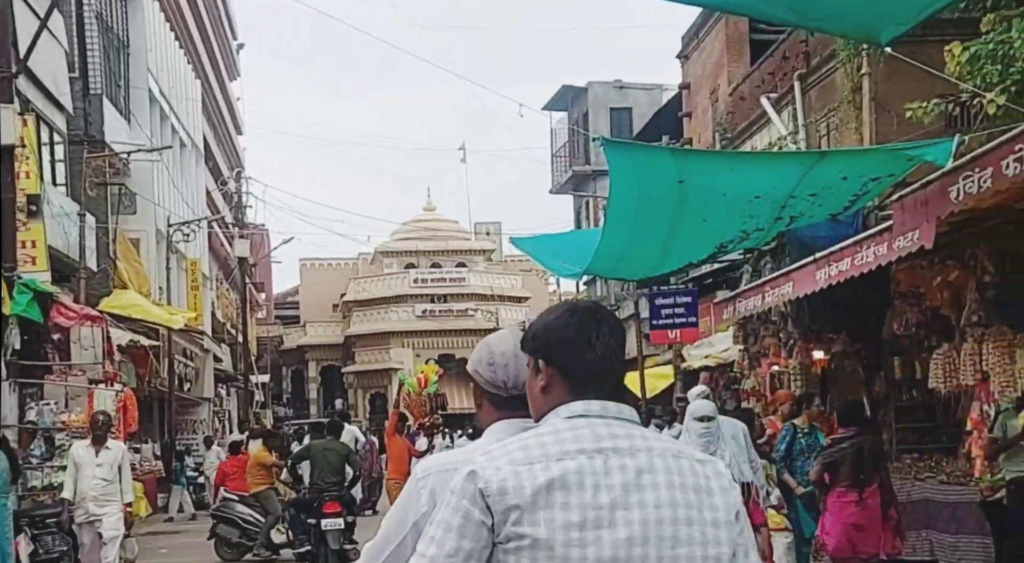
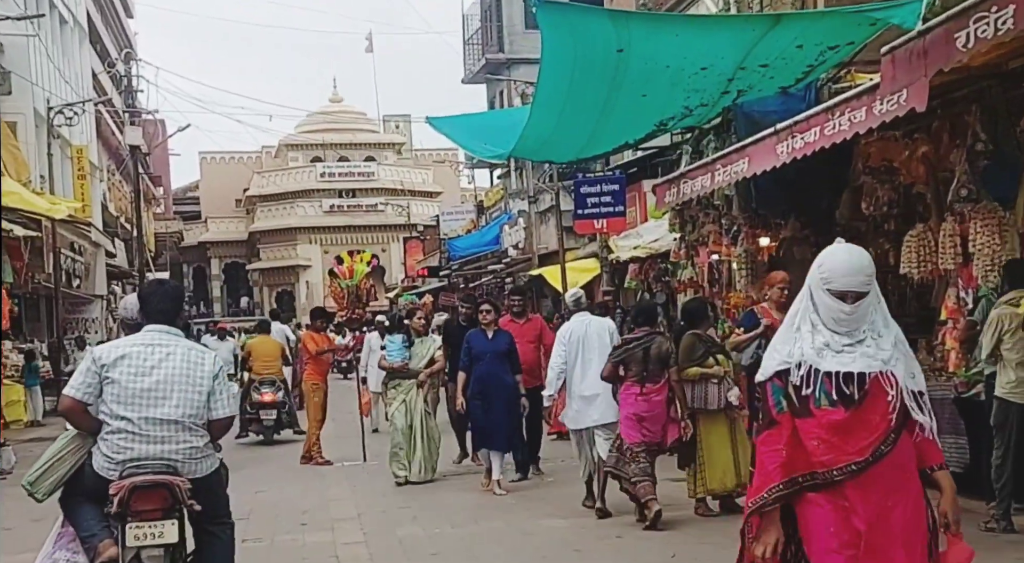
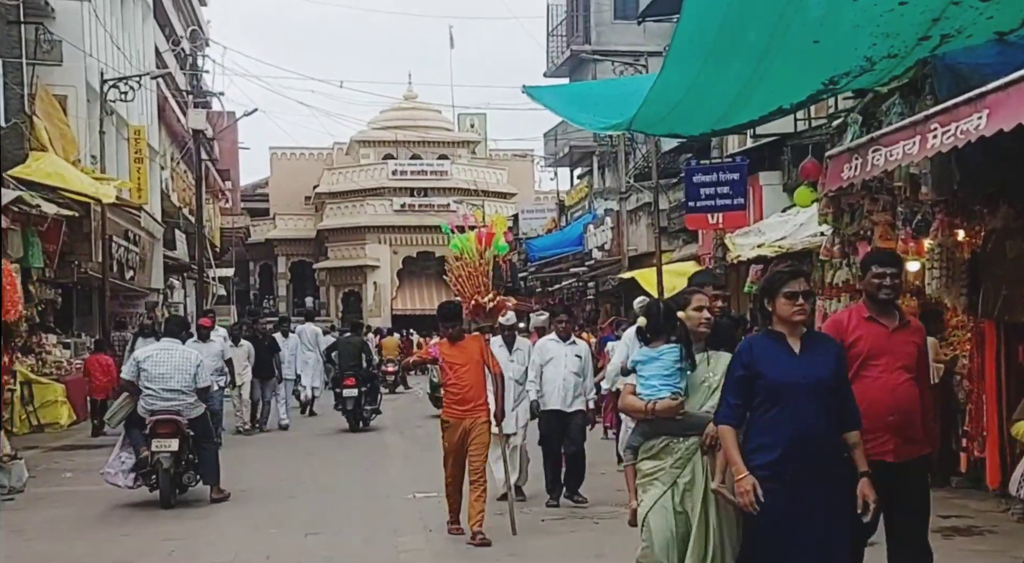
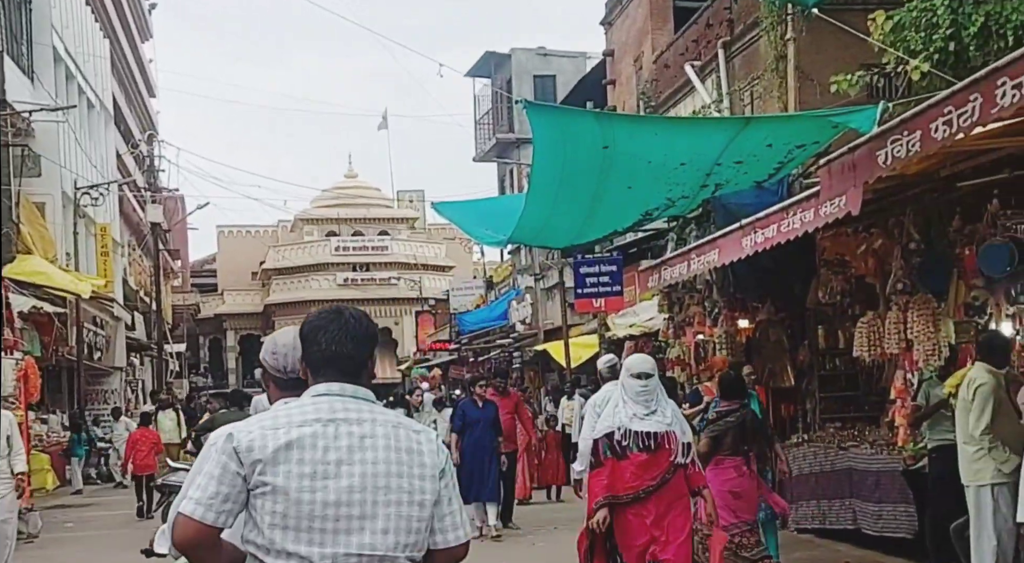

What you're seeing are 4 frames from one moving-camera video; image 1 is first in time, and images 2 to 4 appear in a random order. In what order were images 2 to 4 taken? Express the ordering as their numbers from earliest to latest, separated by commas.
4, 2, 3
